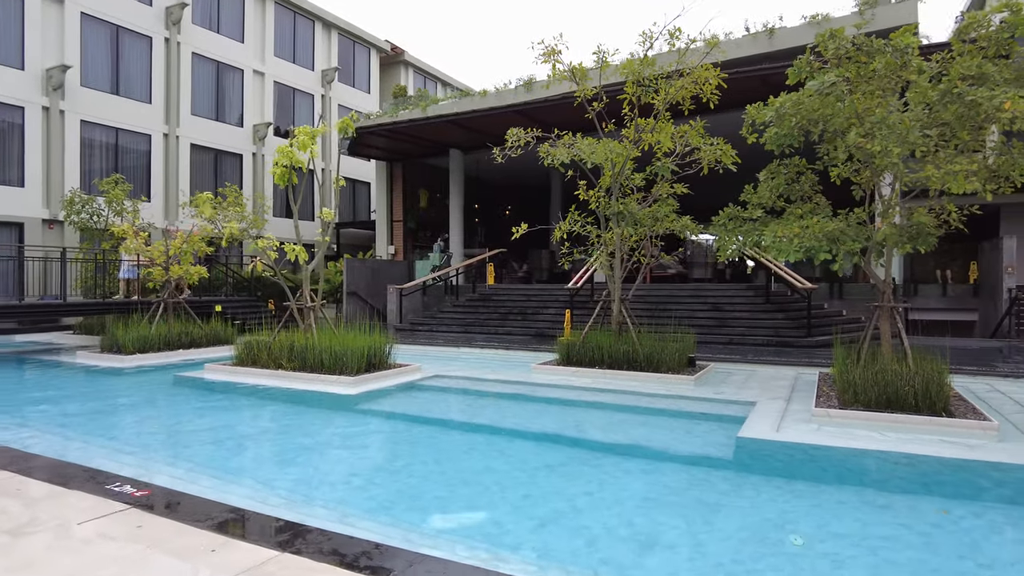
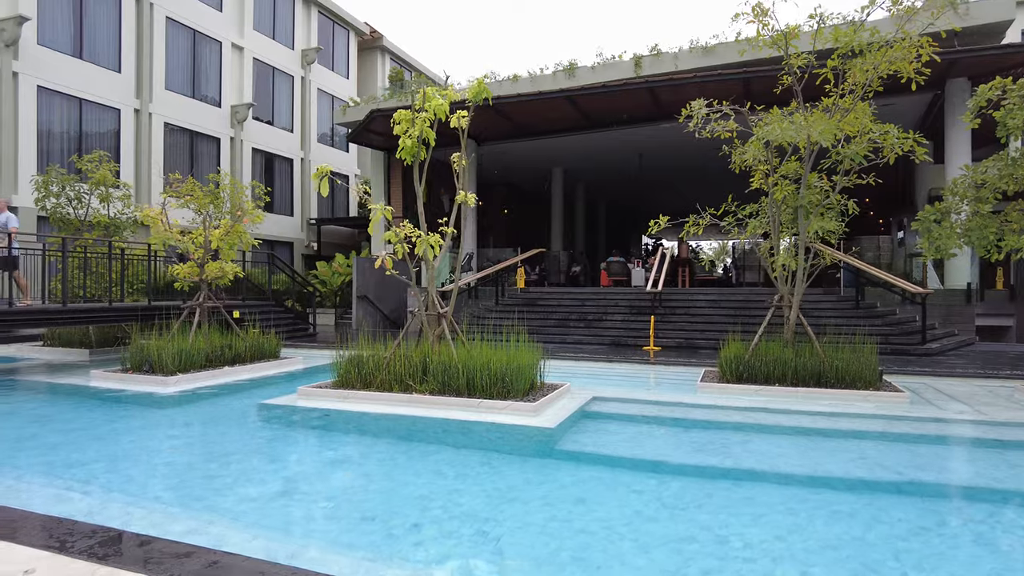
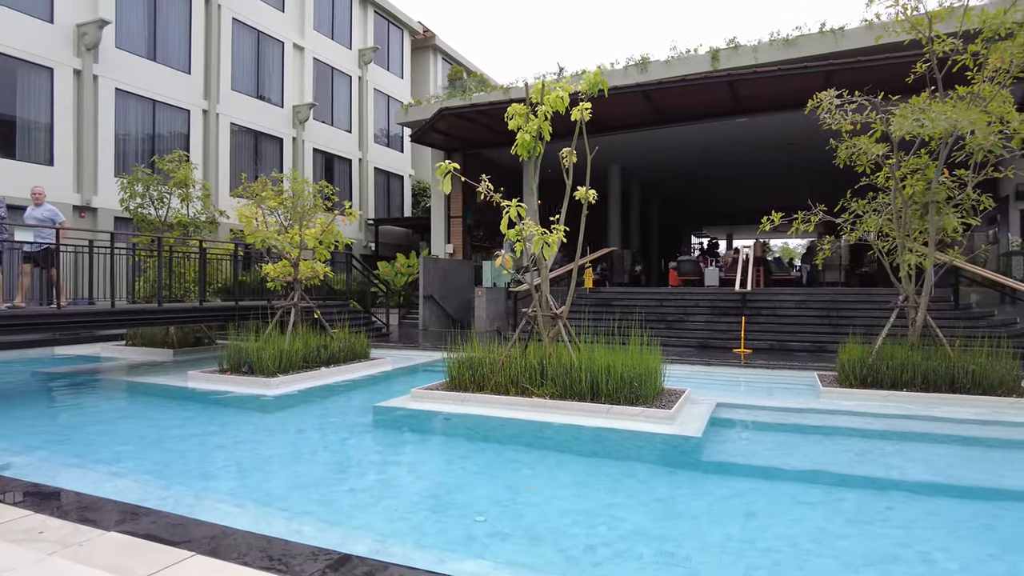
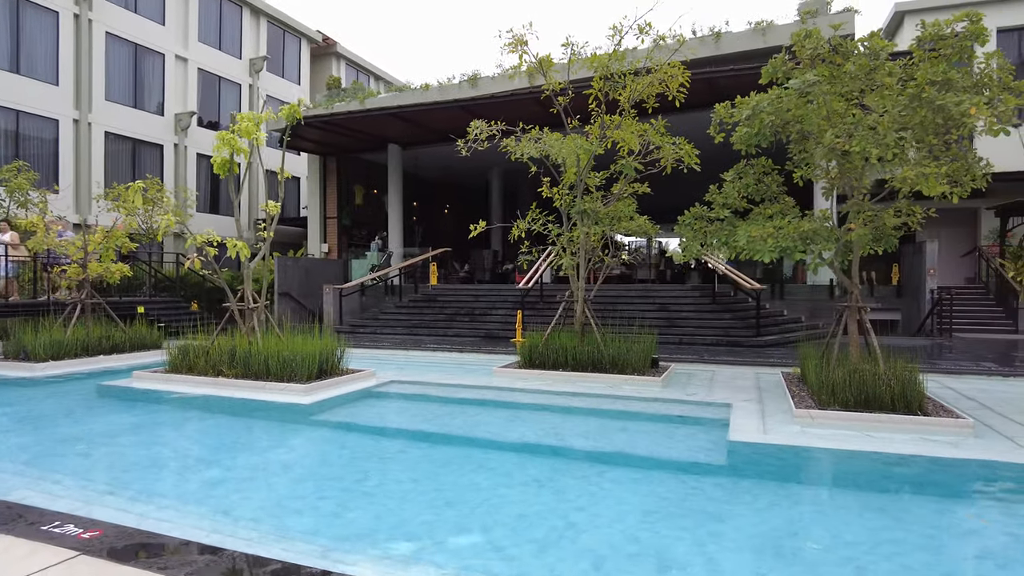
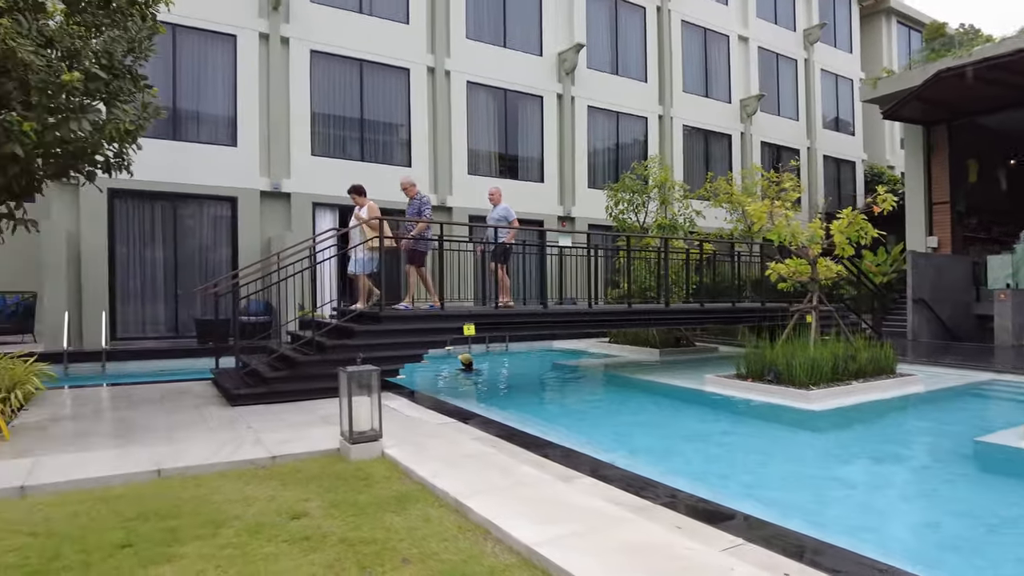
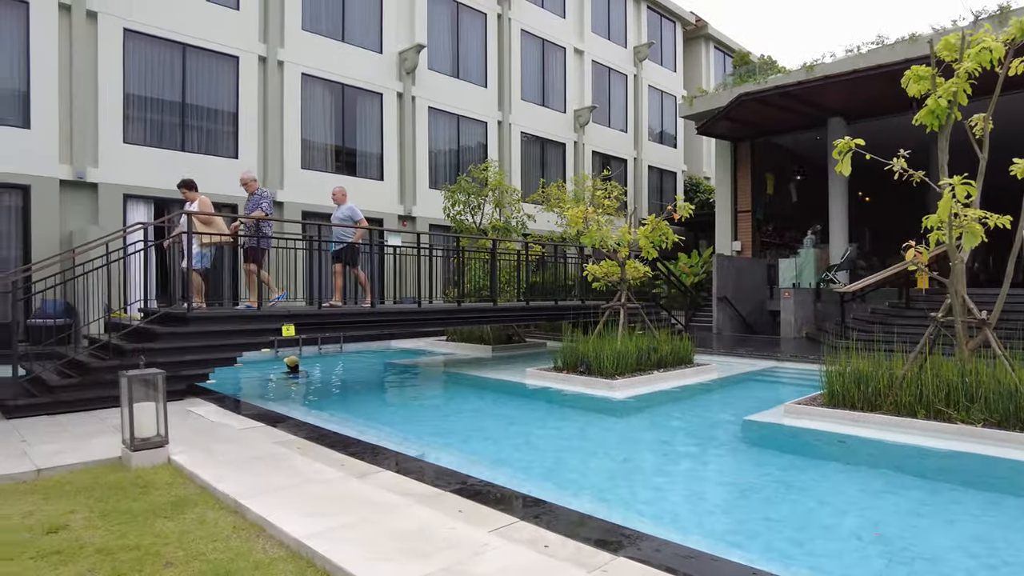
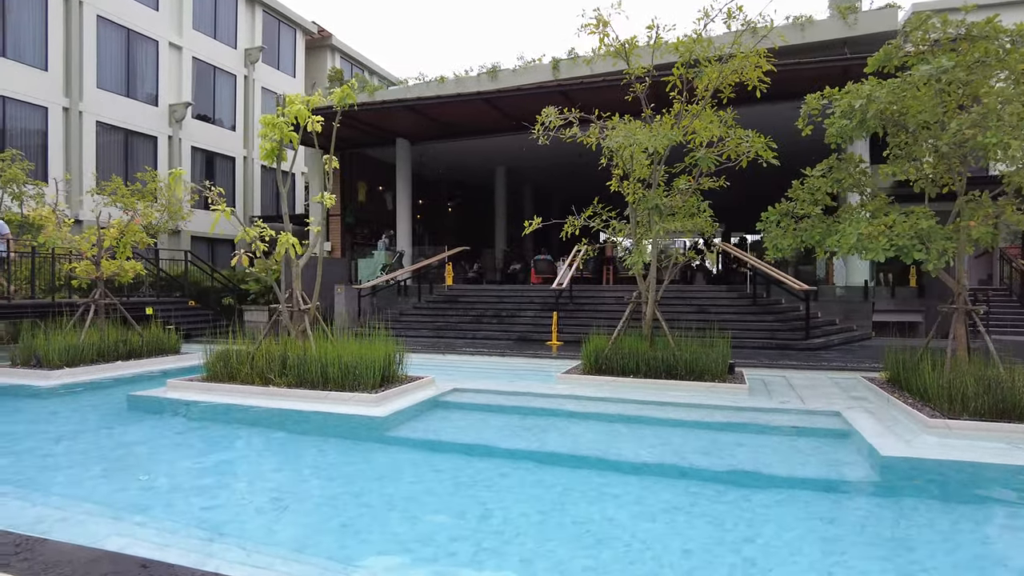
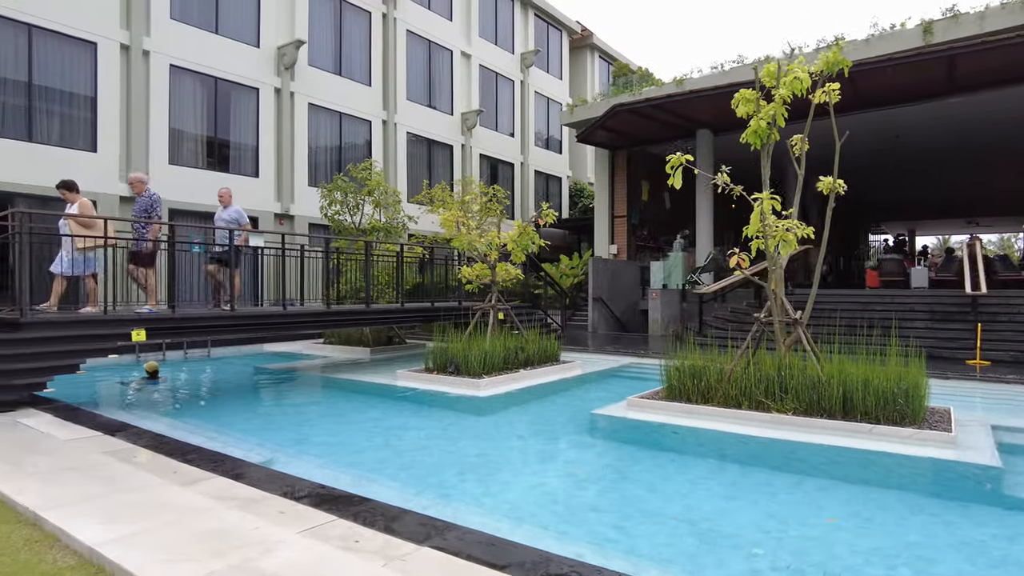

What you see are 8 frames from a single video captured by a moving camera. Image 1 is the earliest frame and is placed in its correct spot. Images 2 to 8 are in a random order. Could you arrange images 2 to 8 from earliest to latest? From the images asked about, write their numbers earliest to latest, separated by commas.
4, 7, 2, 3, 8, 6, 5
